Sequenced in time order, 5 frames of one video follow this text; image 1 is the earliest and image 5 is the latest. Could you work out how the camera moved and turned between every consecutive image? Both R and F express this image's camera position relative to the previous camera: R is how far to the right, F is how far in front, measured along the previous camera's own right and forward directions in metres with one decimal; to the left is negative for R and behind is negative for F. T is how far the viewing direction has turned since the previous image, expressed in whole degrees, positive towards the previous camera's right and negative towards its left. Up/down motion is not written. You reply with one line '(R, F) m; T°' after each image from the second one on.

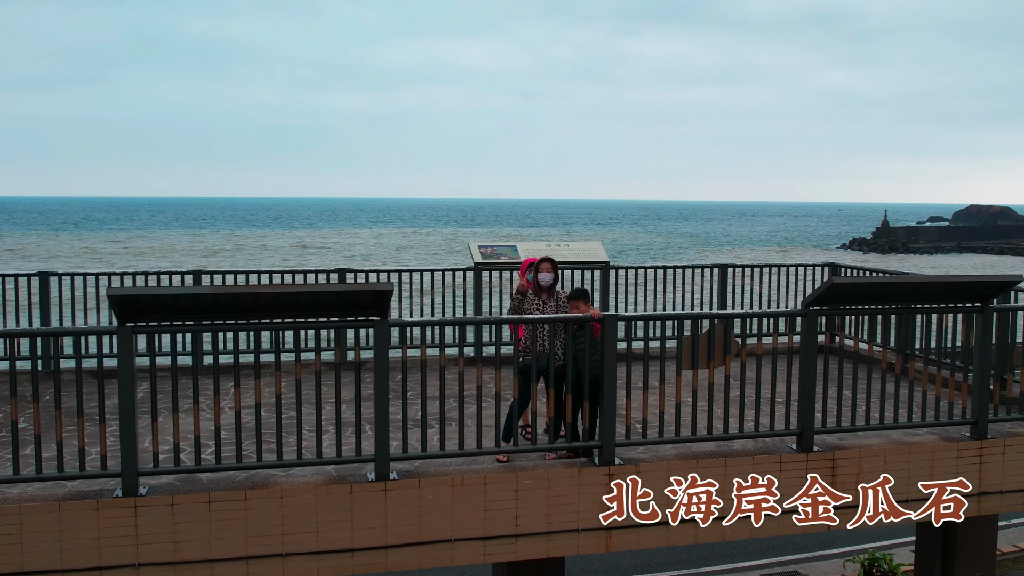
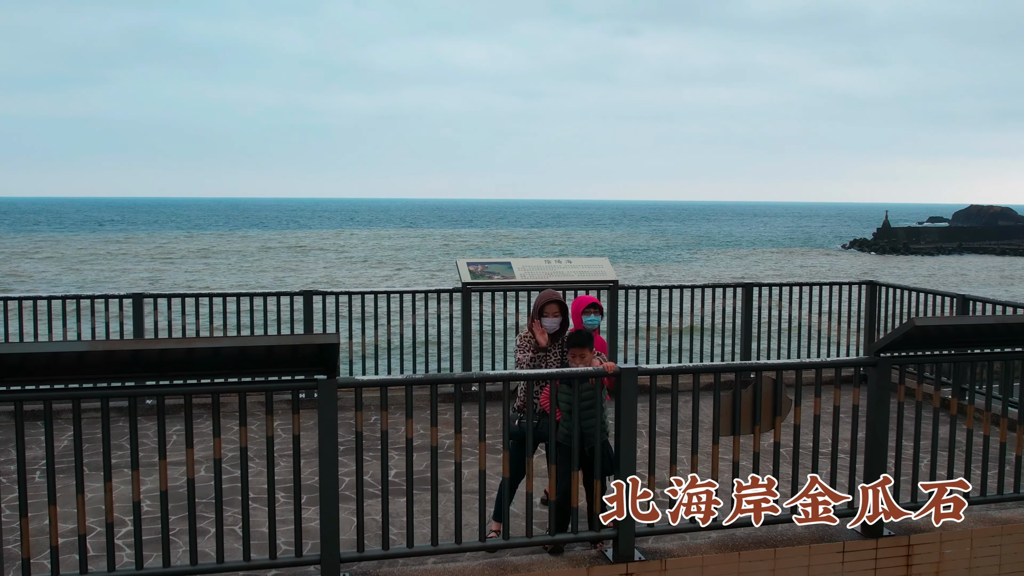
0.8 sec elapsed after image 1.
(+0.1, +1.3) m; 0°
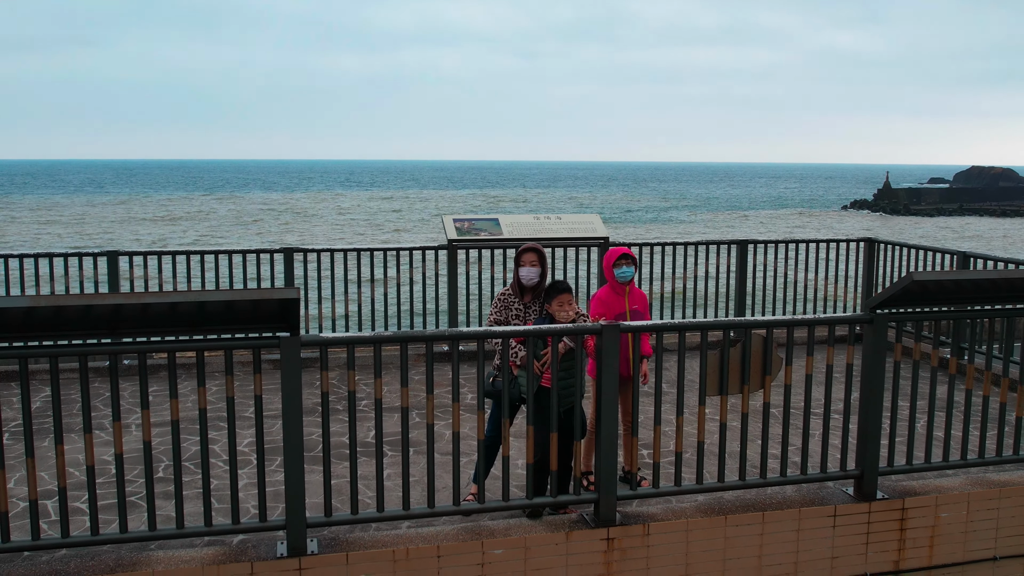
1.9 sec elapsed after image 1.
(+0.1, +0.2) m; 0°
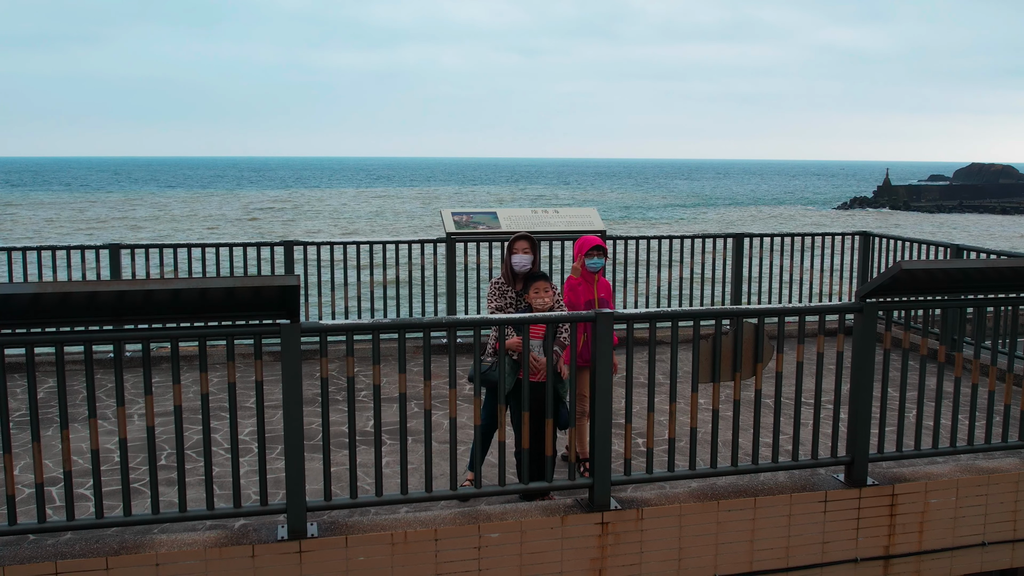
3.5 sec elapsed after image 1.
(0.0, -0.1) m; 0°
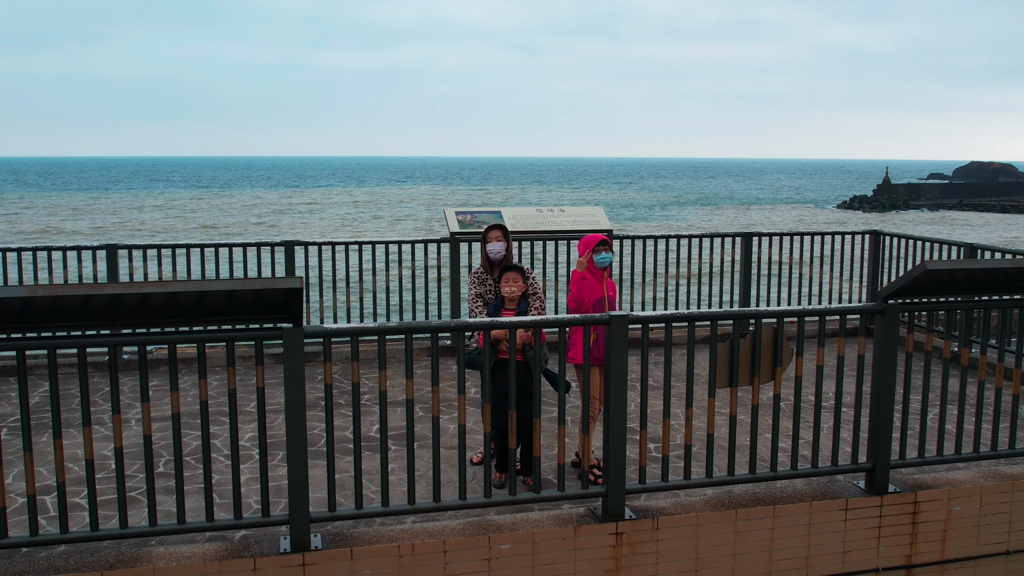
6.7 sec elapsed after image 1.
(-0.1, +0.2) m; 0°
